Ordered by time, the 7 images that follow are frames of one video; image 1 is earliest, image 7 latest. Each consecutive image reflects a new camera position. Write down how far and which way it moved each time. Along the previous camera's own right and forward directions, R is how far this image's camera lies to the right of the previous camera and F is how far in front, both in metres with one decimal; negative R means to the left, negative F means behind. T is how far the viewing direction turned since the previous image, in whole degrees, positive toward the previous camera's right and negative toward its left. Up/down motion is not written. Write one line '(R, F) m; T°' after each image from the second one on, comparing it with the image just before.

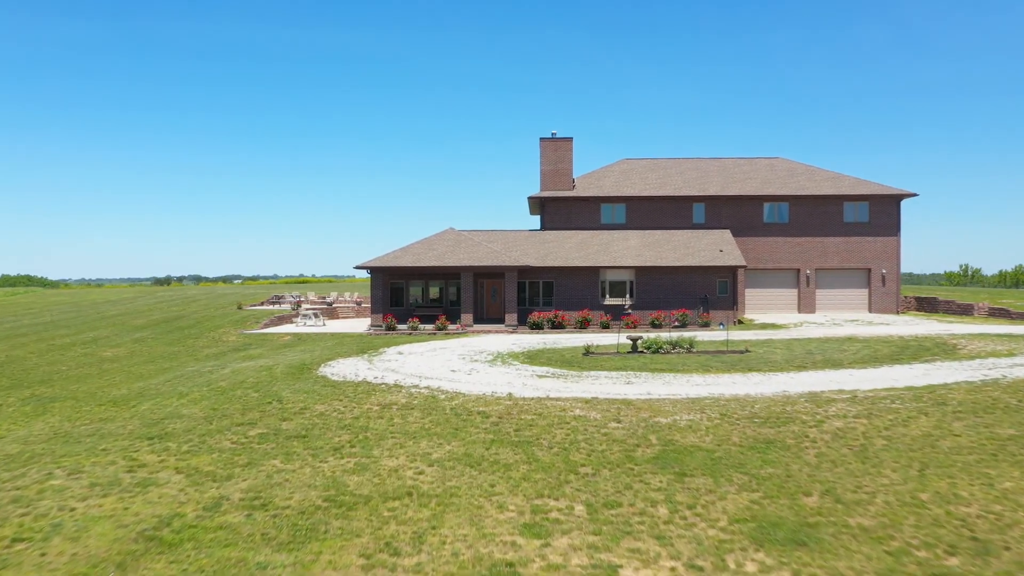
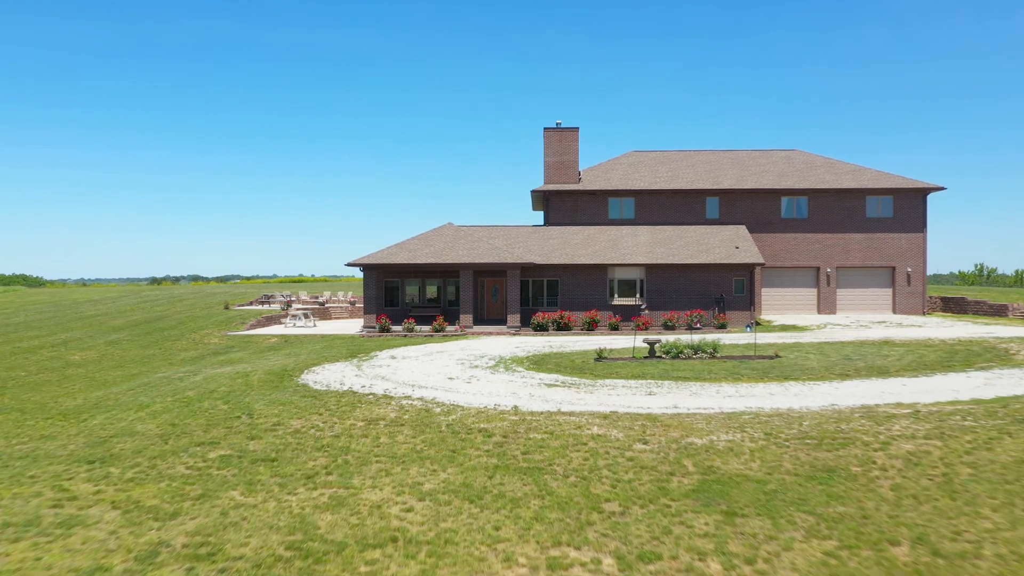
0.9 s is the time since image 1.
(-0.1, +1.8) m; 0°
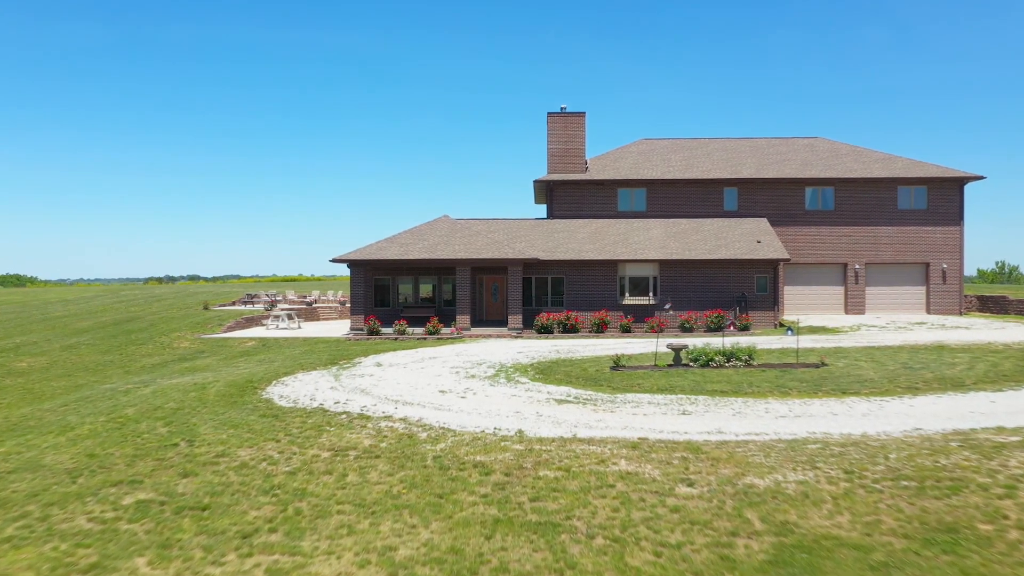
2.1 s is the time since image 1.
(-0.1, +2.4) m; 0°
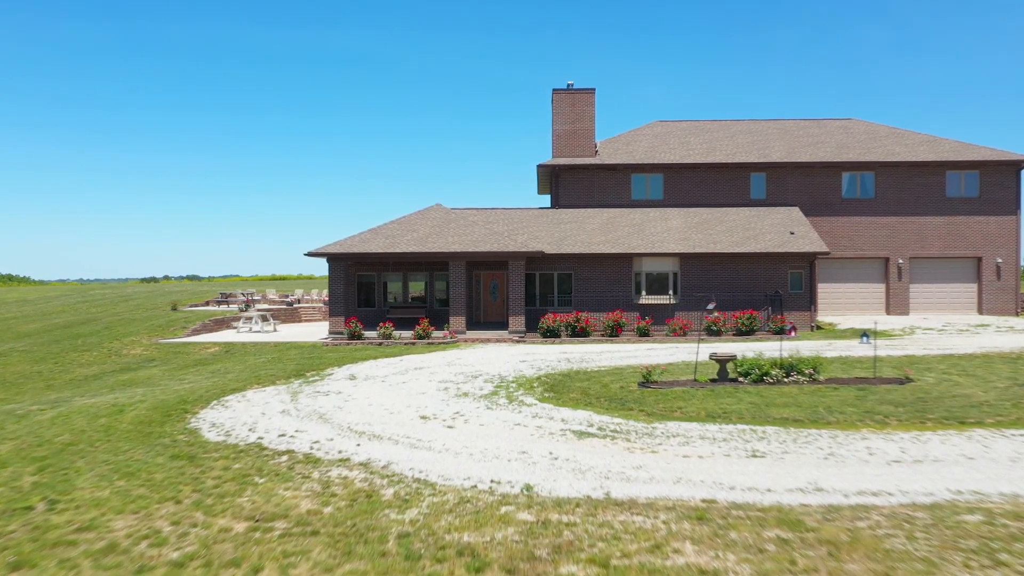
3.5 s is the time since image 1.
(0.0, +3.0) m; 0°
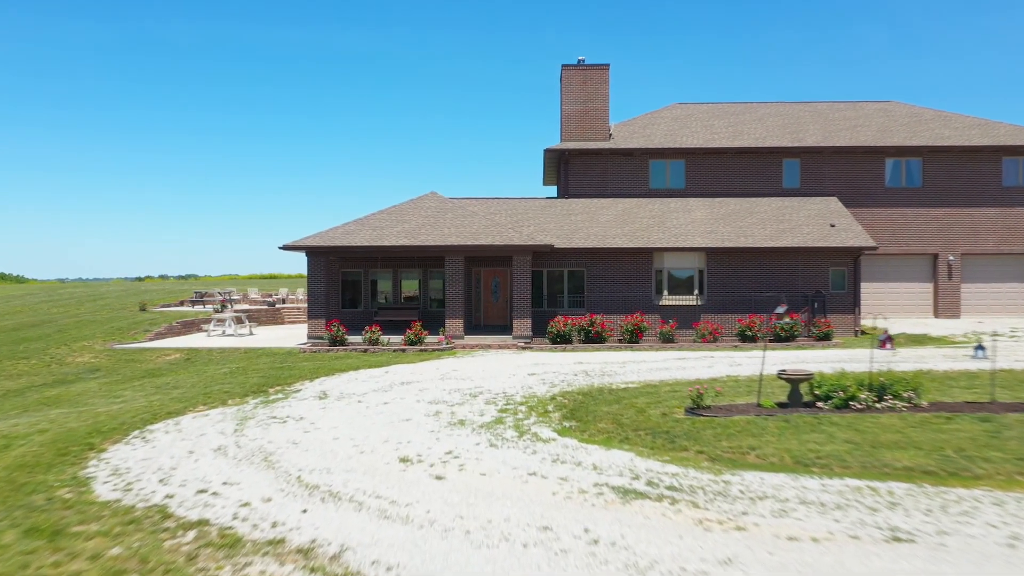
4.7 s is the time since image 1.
(-0.2, +2.6) m; 0°
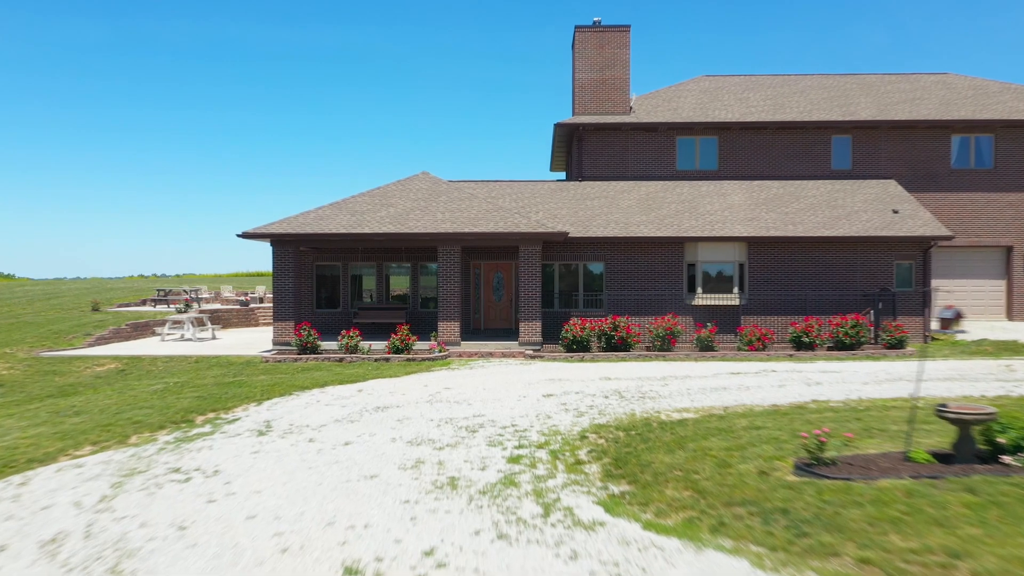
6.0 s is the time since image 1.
(-0.2, +3.1) m; 0°
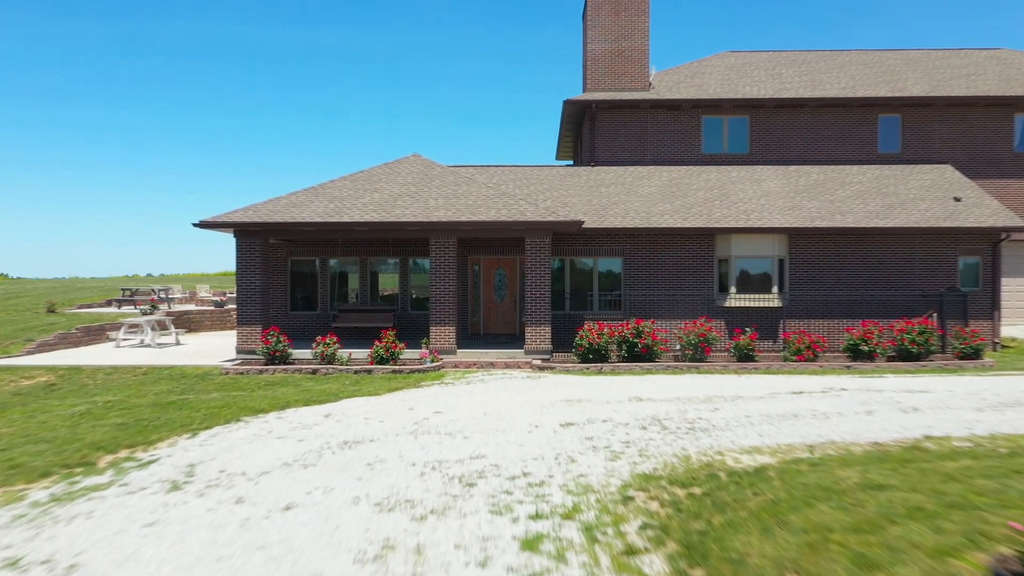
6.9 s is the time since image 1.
(-0.1, +2.3) m; 0°
